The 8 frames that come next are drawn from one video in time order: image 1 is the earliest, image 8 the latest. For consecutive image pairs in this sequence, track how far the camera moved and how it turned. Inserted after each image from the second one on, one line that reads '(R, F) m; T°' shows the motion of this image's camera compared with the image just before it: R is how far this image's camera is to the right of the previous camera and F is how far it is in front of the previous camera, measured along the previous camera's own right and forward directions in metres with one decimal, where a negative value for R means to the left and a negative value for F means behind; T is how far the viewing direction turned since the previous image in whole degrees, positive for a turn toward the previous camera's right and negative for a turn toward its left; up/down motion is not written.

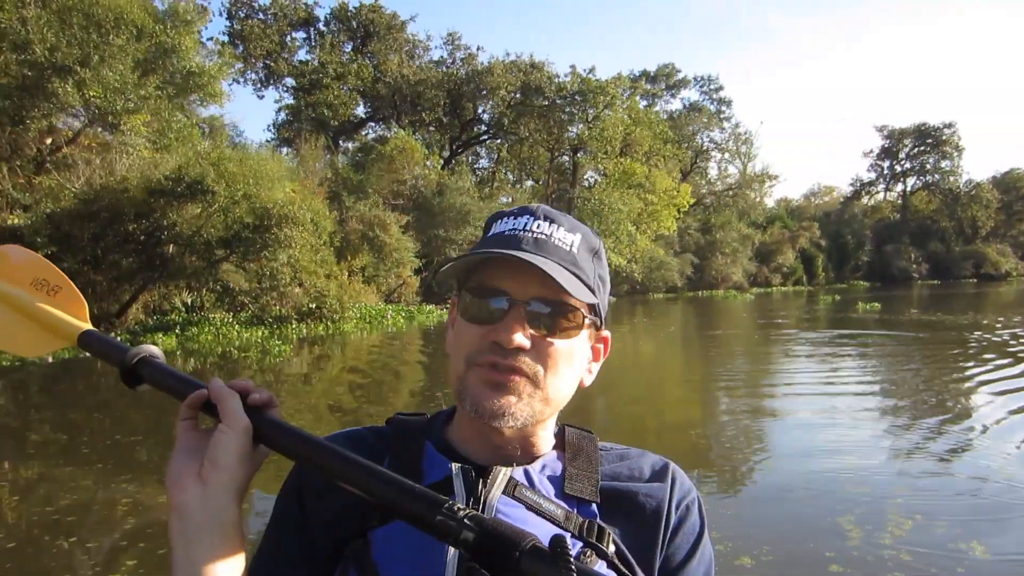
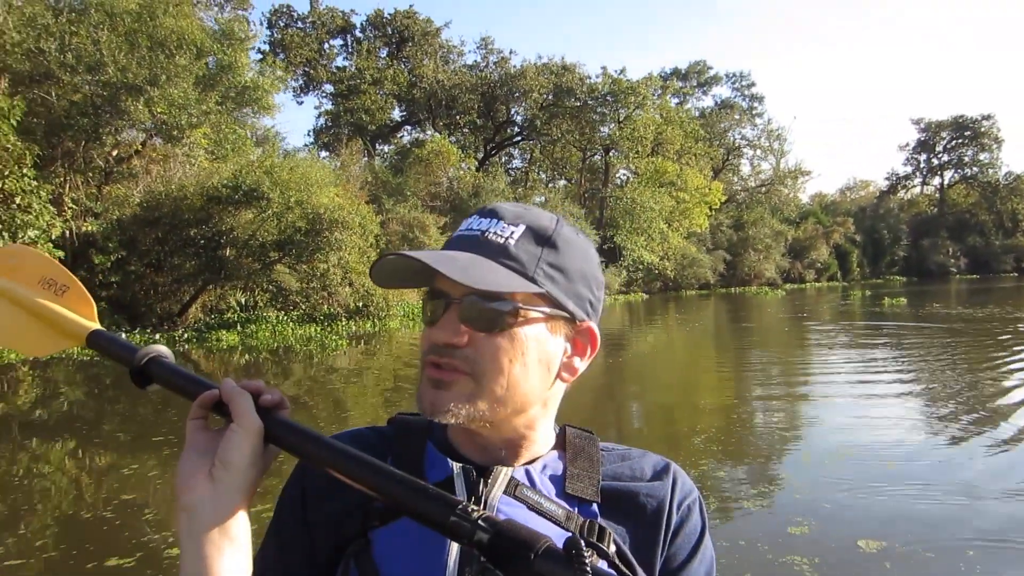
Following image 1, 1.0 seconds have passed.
(0.0, -0.4) m; -3°
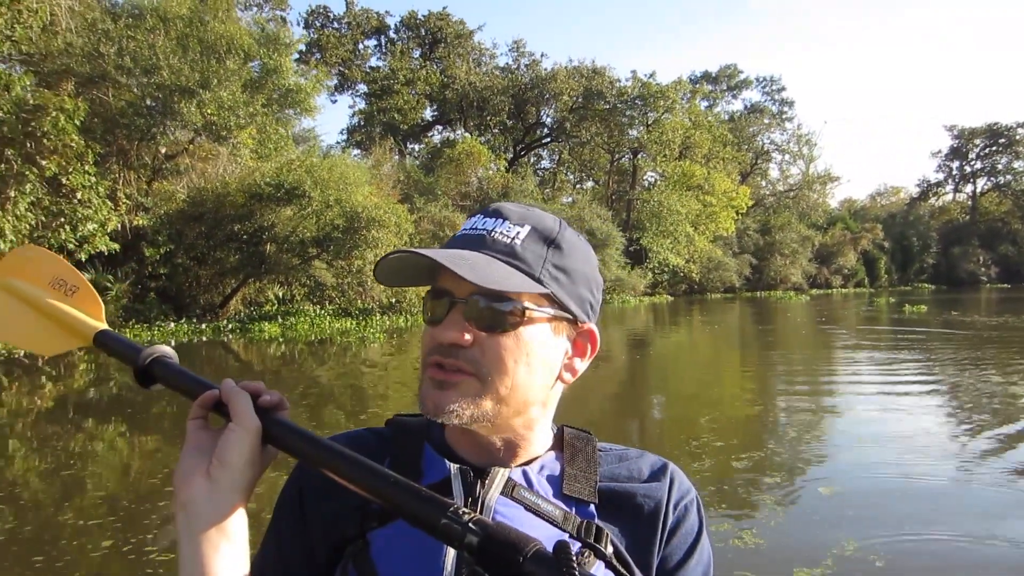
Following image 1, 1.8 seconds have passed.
(0.0, -0.3) m; -2°
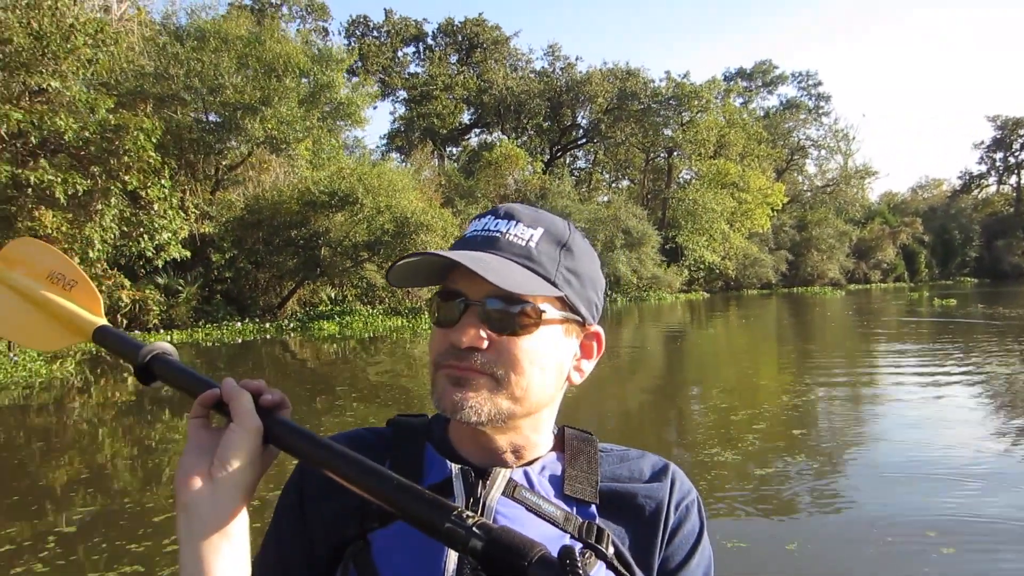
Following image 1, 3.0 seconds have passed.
(-0.1, -0.5) m; -3°
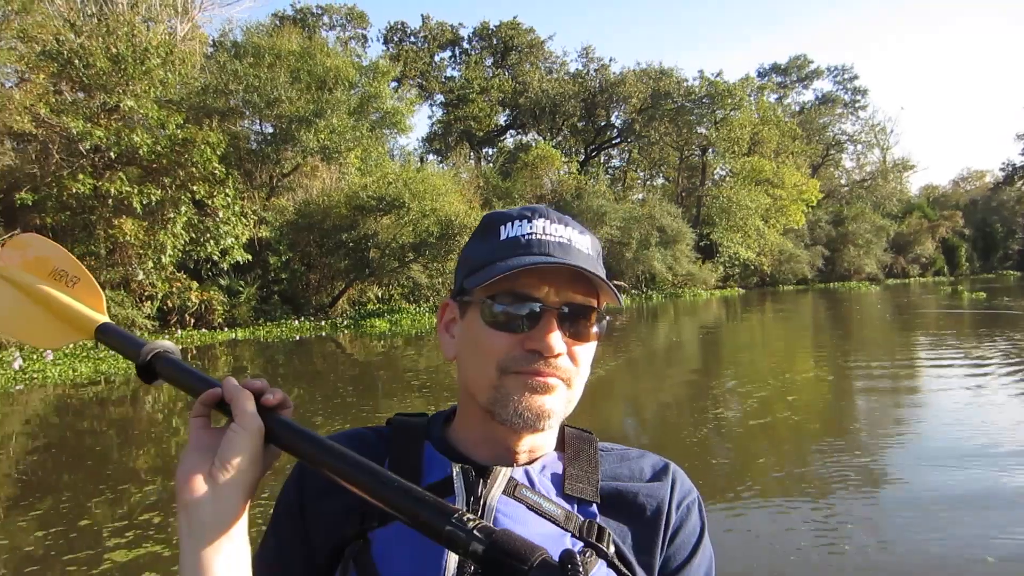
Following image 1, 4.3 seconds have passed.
(-0.1, -0.5) m; -3°
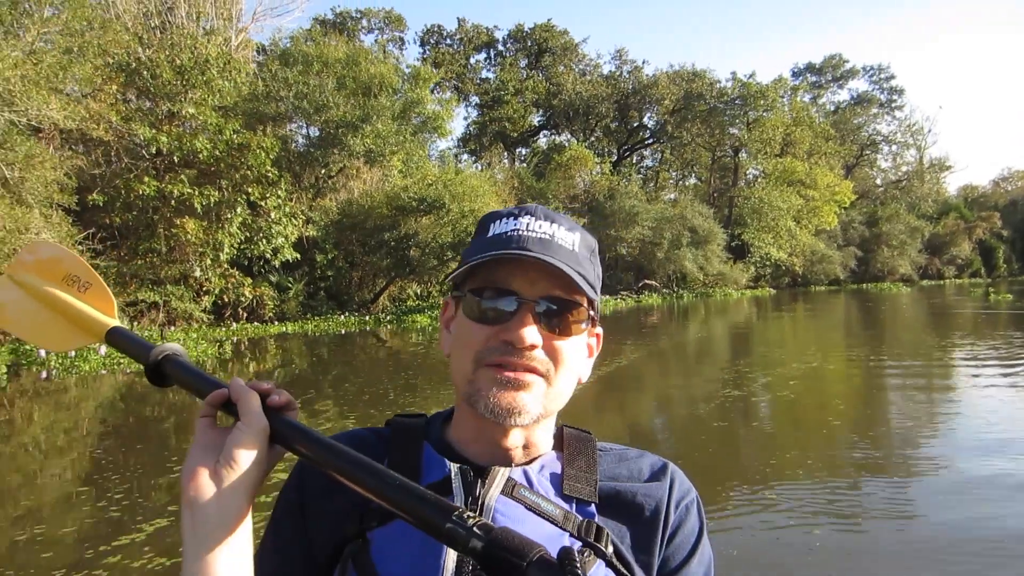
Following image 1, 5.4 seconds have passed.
(-0.1, -0.4) m; -2°
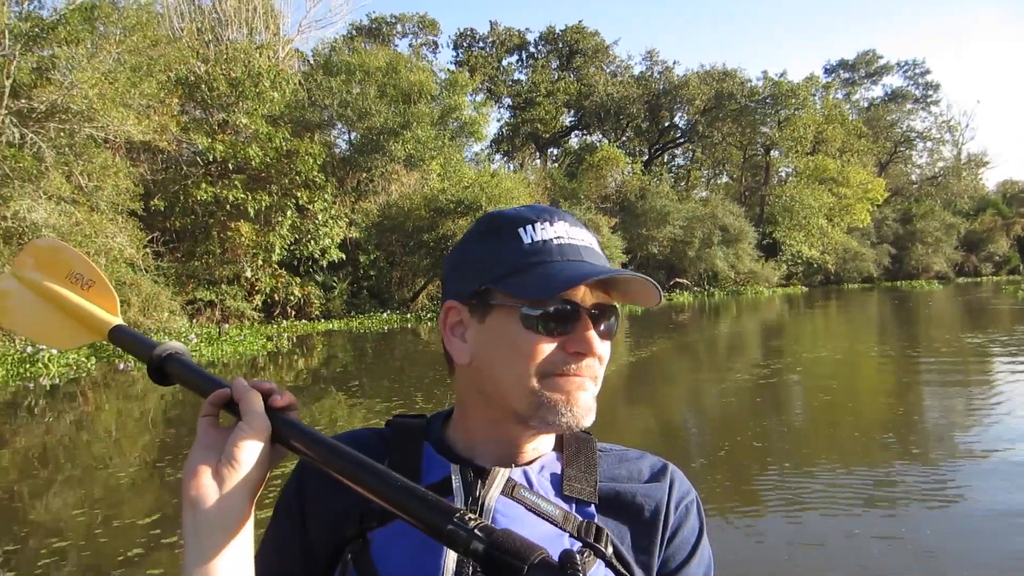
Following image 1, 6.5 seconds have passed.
(-0.1, -0.4) m; -2°
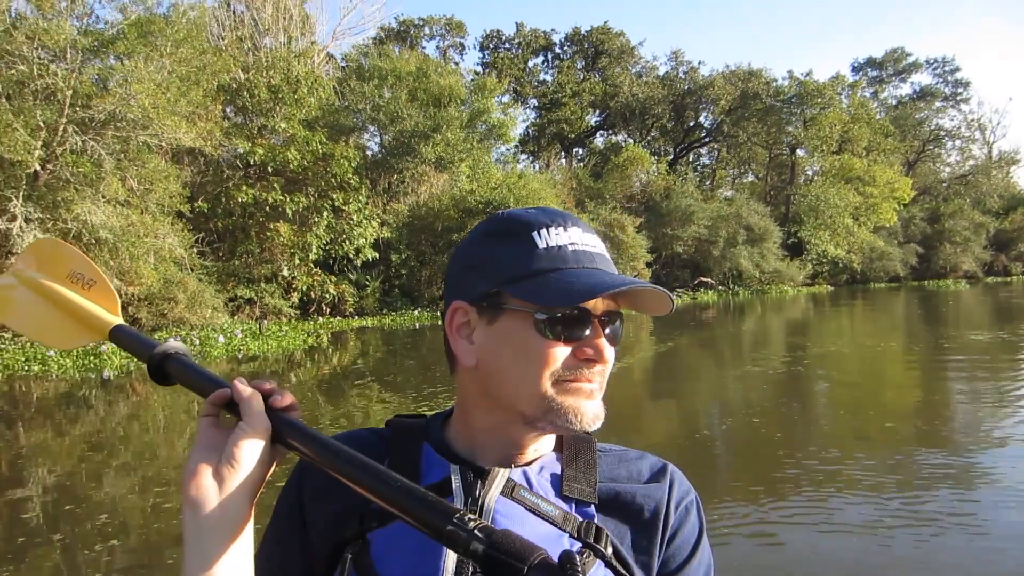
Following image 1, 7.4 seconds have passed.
(0.0, -0.3) m; -2°
